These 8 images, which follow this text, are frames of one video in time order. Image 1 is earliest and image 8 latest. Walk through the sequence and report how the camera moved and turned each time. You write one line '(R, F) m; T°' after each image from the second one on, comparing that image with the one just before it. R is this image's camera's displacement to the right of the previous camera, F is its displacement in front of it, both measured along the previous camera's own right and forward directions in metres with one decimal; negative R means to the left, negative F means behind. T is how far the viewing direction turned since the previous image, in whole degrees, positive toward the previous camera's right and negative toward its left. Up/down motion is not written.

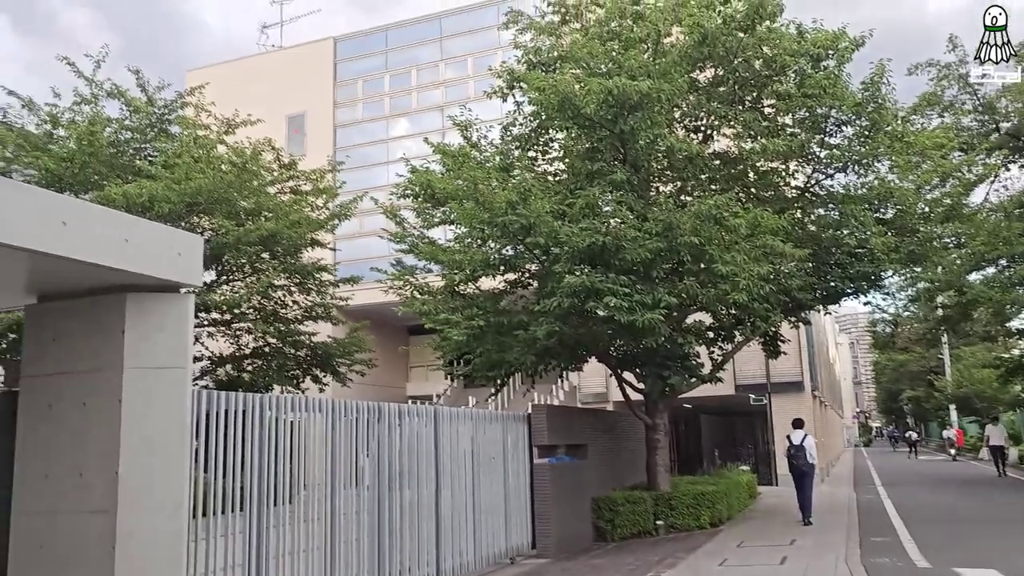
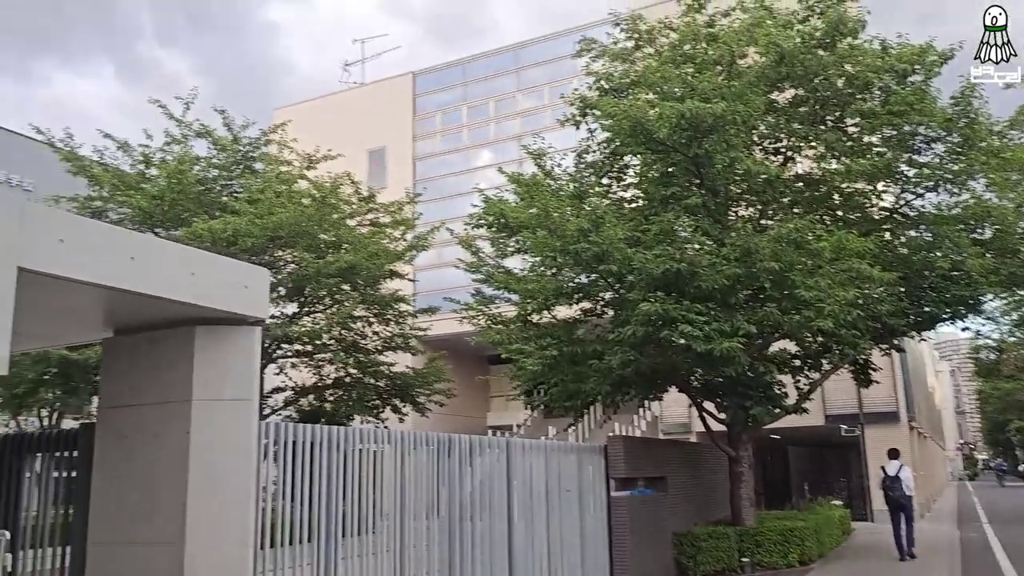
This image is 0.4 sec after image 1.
(+0.1, +0.2) m; -5°
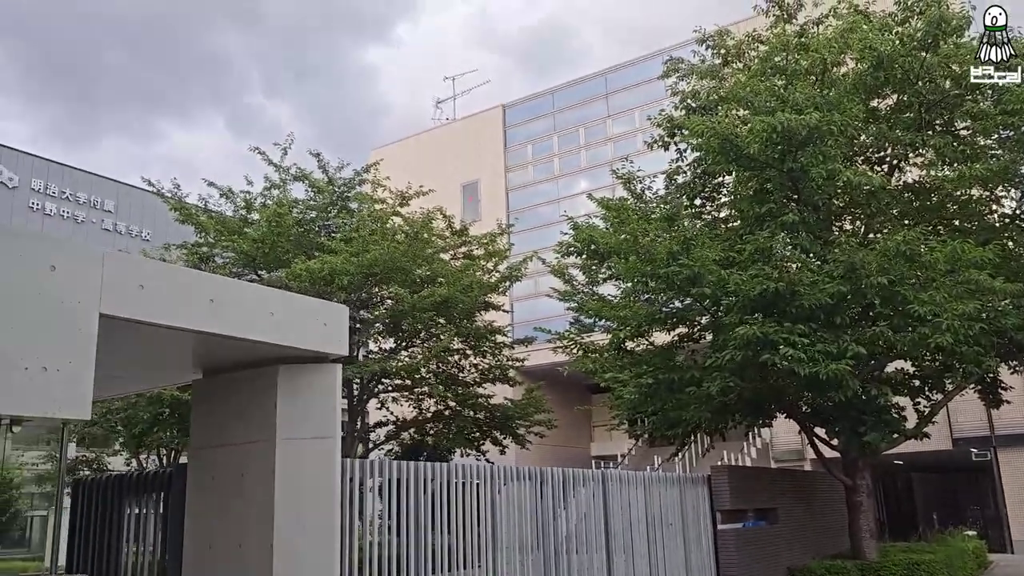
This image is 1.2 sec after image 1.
(+0.2, +0.2) m; -7°
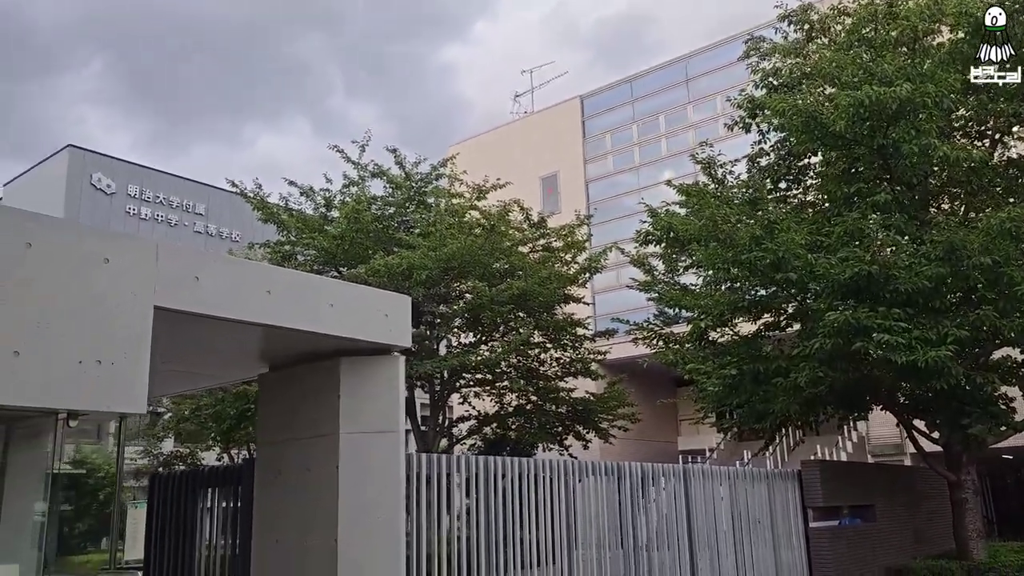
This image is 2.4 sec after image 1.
(+0.1, +0.3) m; -6°
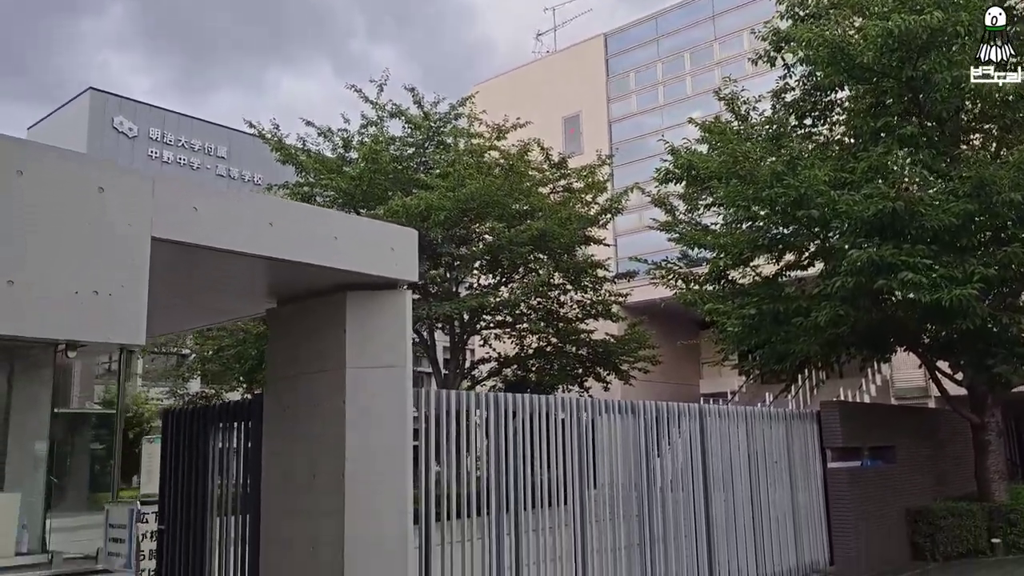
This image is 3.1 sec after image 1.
(+0.1, +0.1) m; -2°
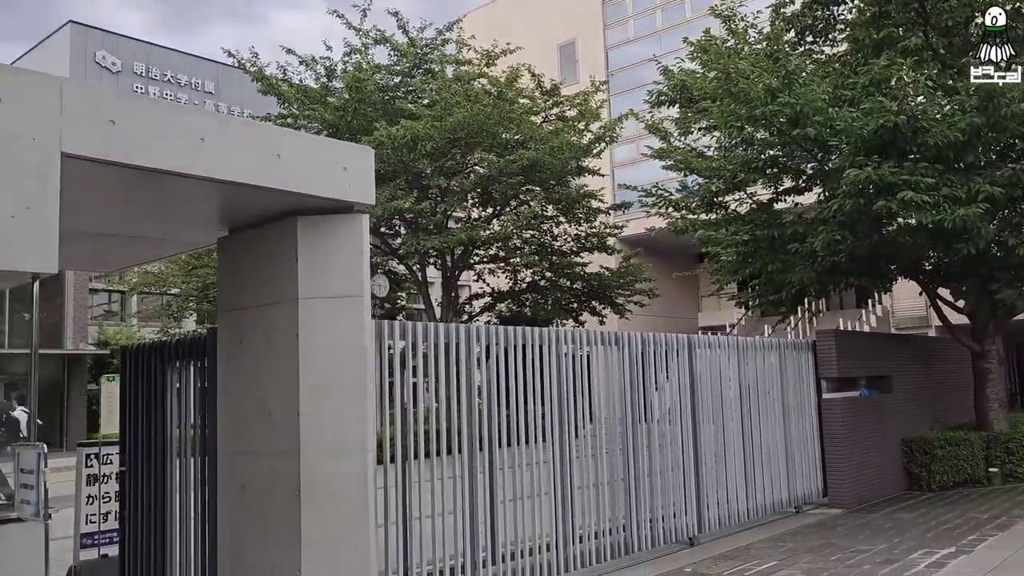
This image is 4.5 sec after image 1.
(+0.3, +0.5) m; 0°
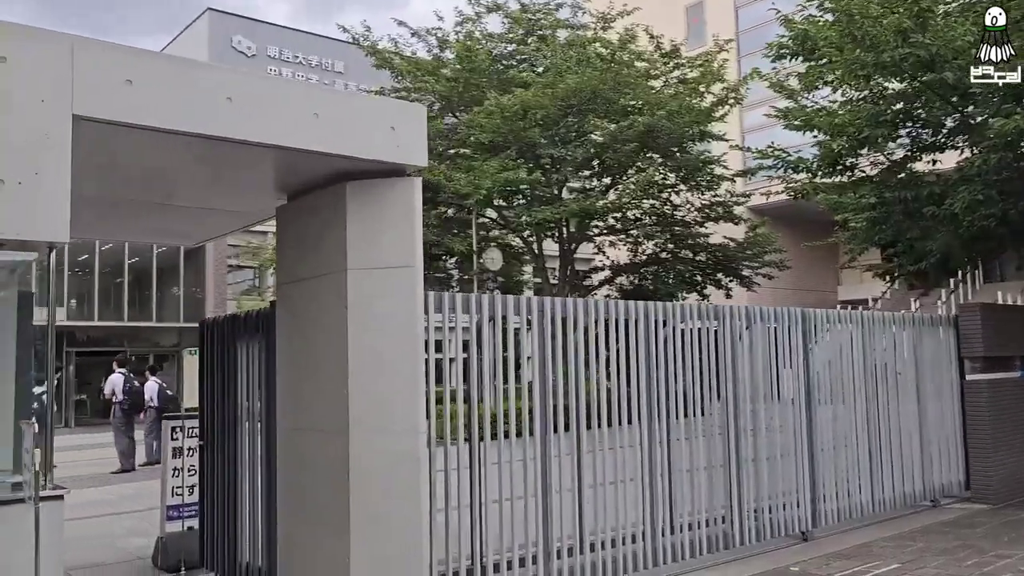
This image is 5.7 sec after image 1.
(+0.4, +0.6) m; -9°
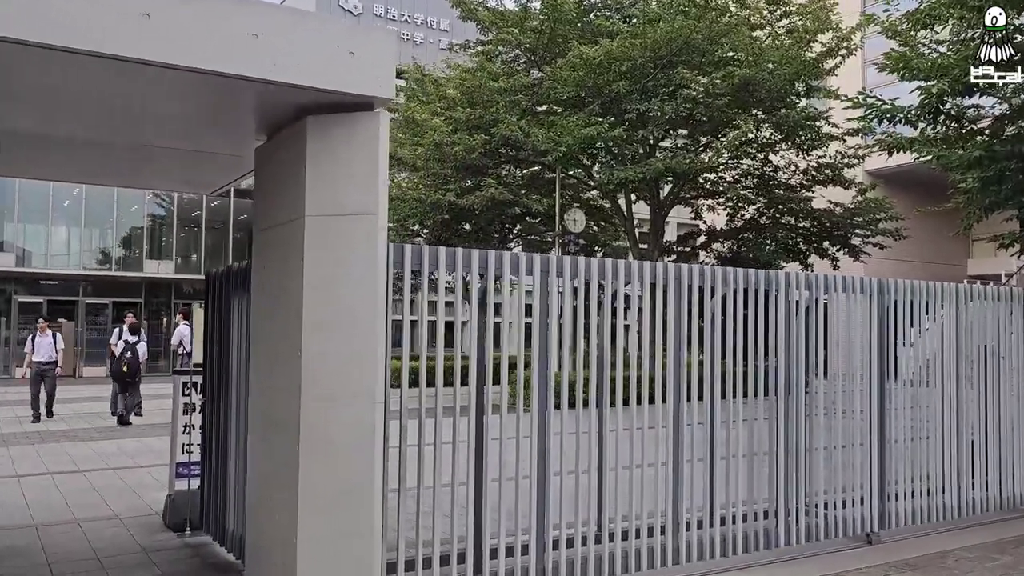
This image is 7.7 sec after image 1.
(+0.8, +0.8) m; -8°
